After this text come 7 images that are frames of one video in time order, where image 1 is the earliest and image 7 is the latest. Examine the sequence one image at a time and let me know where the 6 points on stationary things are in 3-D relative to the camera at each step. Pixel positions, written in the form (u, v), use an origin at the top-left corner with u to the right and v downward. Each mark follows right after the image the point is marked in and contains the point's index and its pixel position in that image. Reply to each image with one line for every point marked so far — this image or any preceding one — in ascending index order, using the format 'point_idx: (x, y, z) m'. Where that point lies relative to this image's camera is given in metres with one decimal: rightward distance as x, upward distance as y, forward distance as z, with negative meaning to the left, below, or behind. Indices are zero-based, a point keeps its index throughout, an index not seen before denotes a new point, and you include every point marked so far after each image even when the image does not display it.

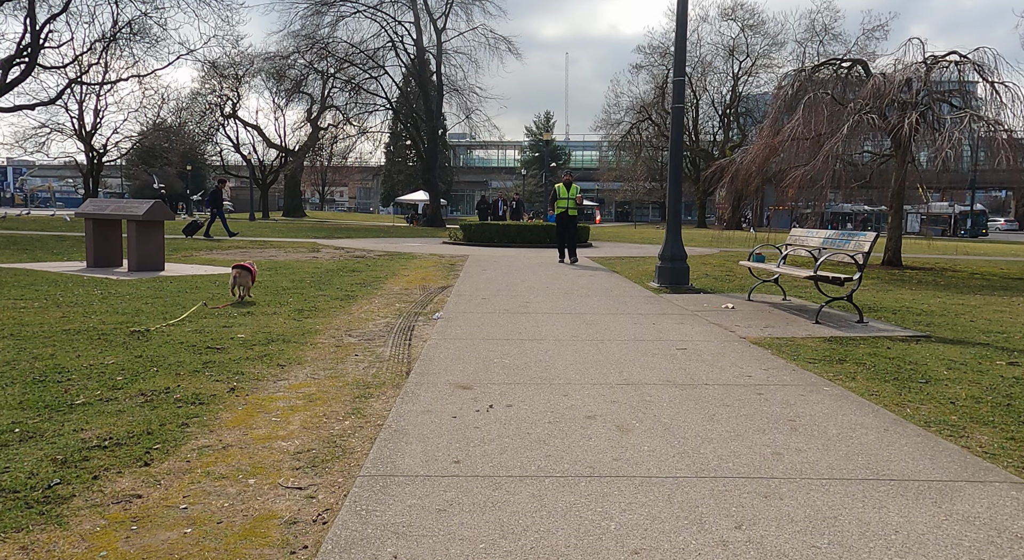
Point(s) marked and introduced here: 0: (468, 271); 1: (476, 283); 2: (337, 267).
0: (-0.9, +0.2, +15.4) m
1: (-0.6, -0.1, +12.7) m
2: (-3.6, +0.3, +15.6) m
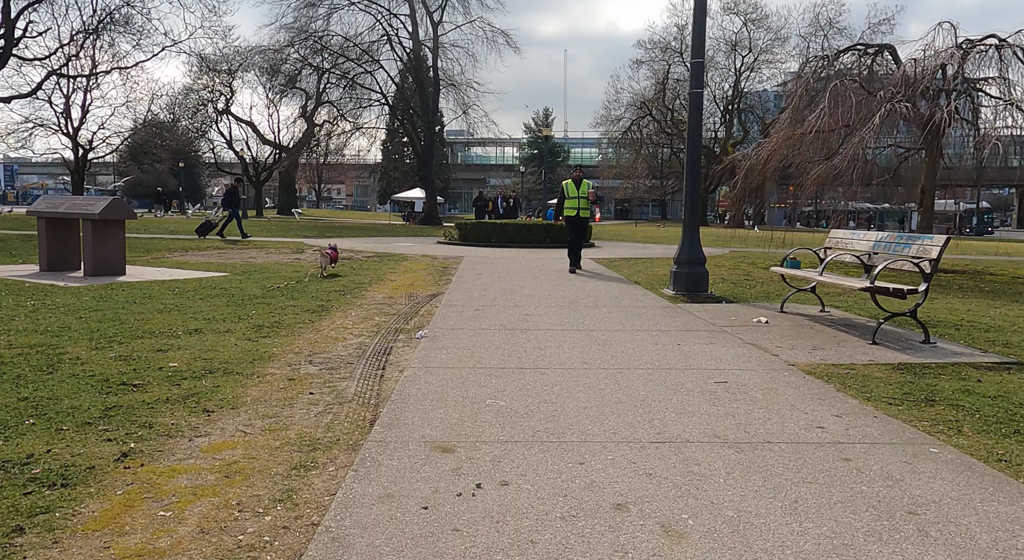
0: (-0.9, +0.1, +14.0) m
1: (-0.6, -0.2, +11.3) m
2: (-3.6, +0.2, +14.2) m
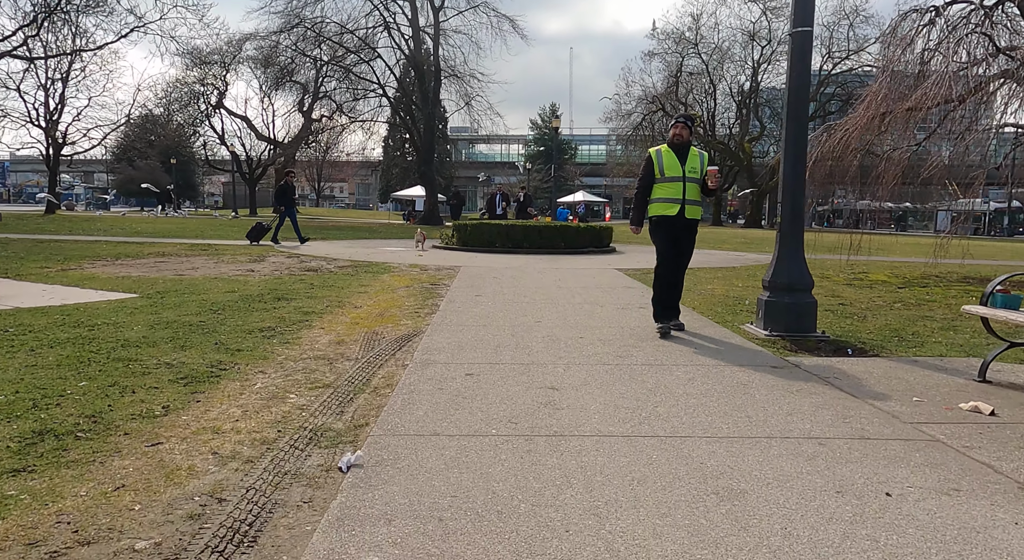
0: (-0.8, -0.2, +10.4) m
1: (-0.5, -0.5, +7.7) m
2: (-3.5, -0.1, +10.6) m
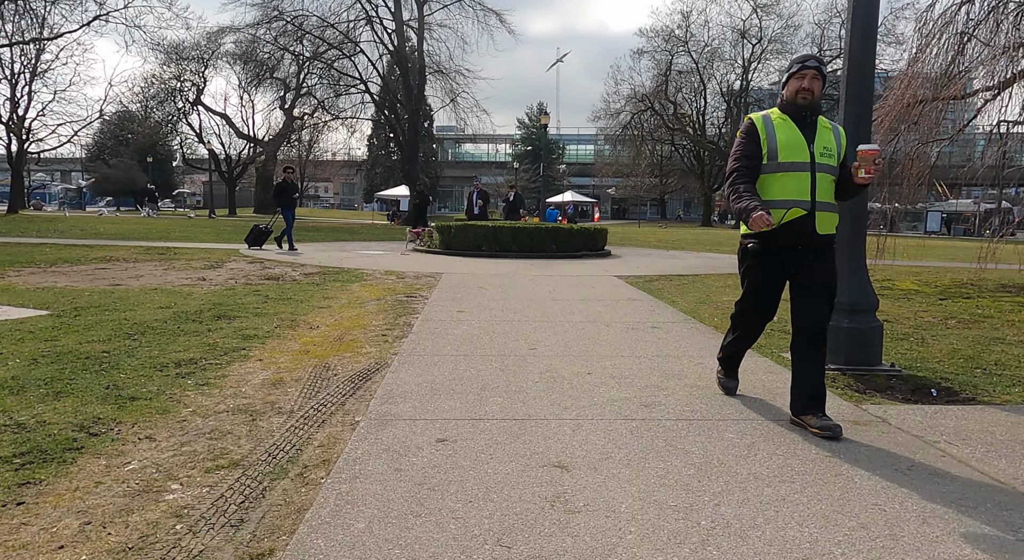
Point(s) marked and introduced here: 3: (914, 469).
0: (-0.9, -0.4, +8.7) m
1: (-0.5, -0.6, +6.1) m
2: (-3.6, -0.3, +8.9) m
3: (+2.0, -0.9, +3.7) m
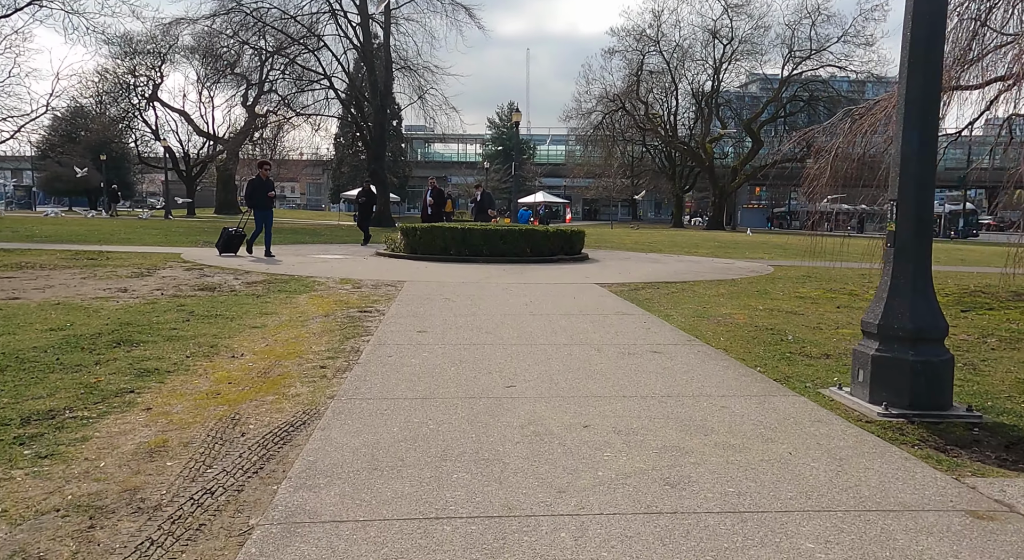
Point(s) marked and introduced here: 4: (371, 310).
0: (-1.2, -0.5, +7.3) m
1: (-0.7, -0.8, +4.6) m
2: (-3.9, -0.4, +7.3) m
3: (+1.9, -1.0, +2.3) m
4: (-1.7, -0.4, +9.2) m
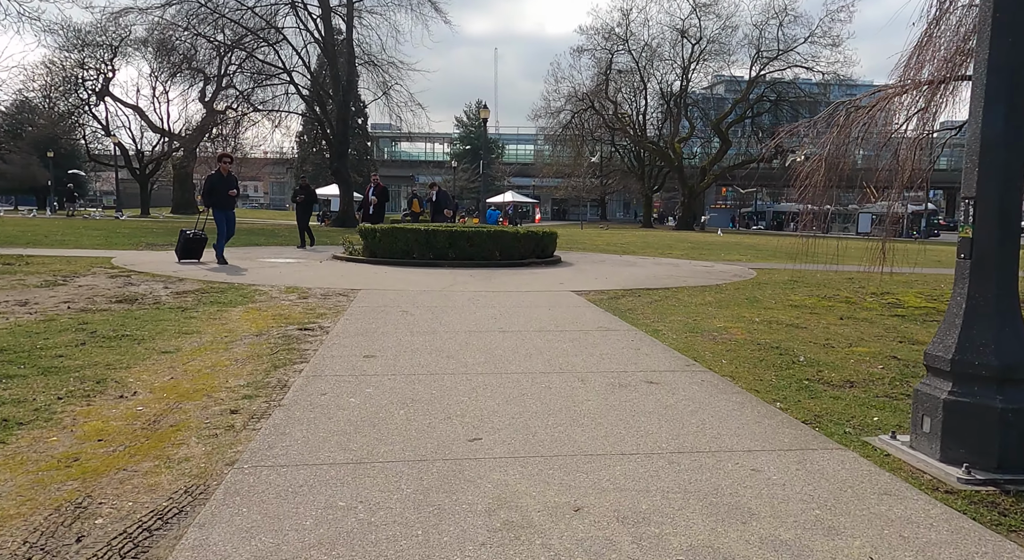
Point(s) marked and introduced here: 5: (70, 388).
0: (-1.5, -0.7, +6.0) m
1: (-0.9, -0.9, +3.3) m
2: (-4.2, -0.6, +5.9) m
3: (+1.8, -1.1, +1.1) m
4: (-2.1, -0.5, +7.8) m
5: (-2.9, -0.7, +5.1) m
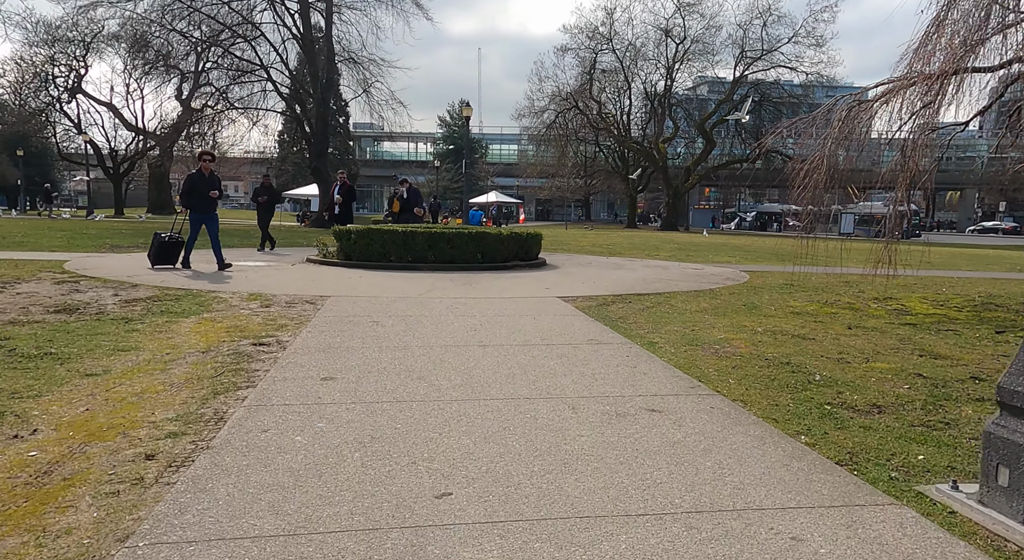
0: (-1.6, -0.7, +5.1) m
1: (-1.0, -1.0, +2.5) m
2: (-4.3, -0.6, +5.0) m
3: (+1.8, -1.2, +0.4) m
4: (-2.2, -0.6, +7.0) m
5: (-3.0, -0.8, +4.2) m
